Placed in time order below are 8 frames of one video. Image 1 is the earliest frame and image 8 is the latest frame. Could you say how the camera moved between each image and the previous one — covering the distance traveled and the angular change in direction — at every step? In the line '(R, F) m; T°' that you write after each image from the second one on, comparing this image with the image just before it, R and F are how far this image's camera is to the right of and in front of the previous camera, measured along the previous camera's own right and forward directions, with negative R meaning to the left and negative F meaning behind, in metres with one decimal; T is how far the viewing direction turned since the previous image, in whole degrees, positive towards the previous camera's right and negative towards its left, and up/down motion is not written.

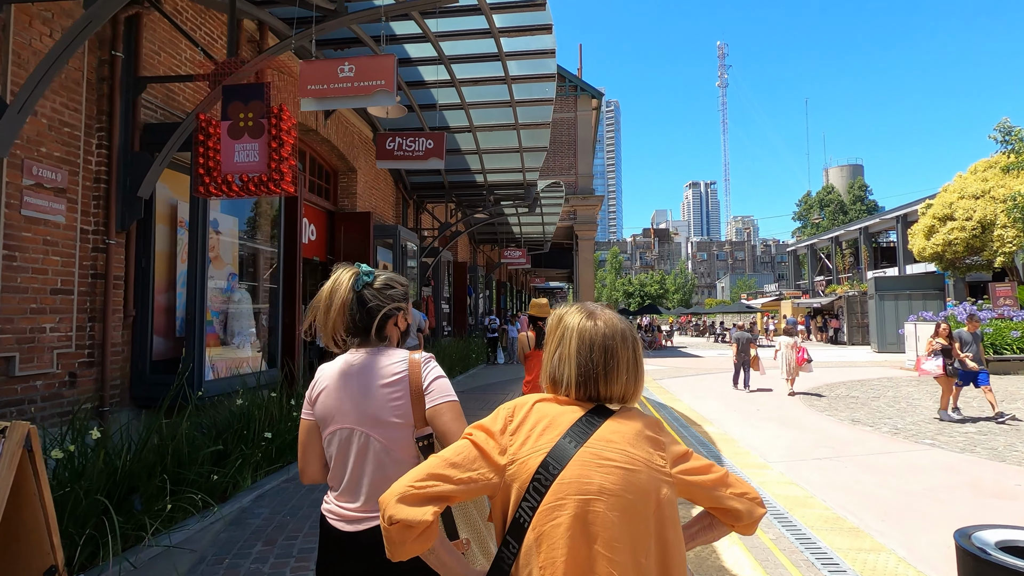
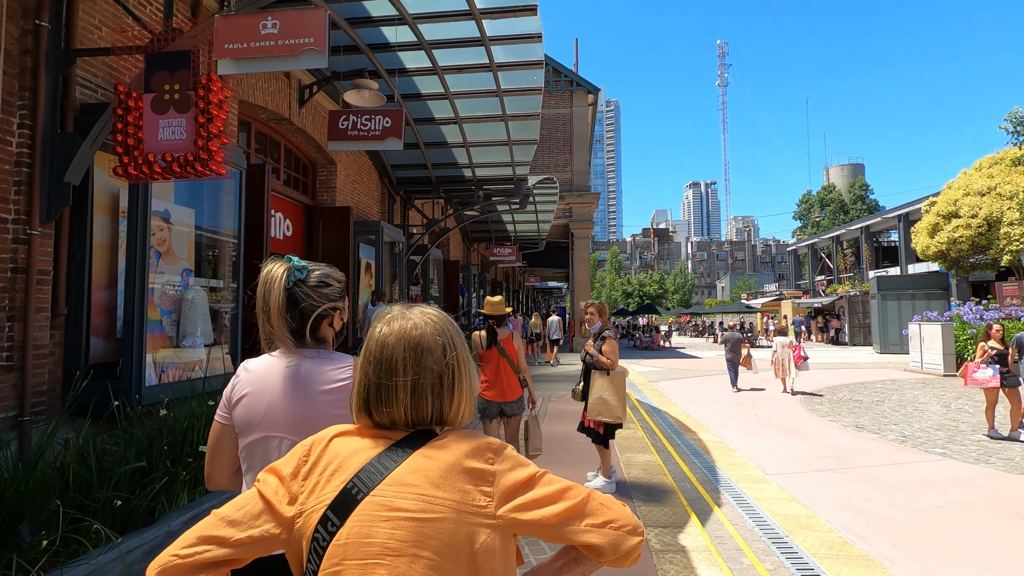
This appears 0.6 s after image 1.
(+0.3, +0.5) m; 0°
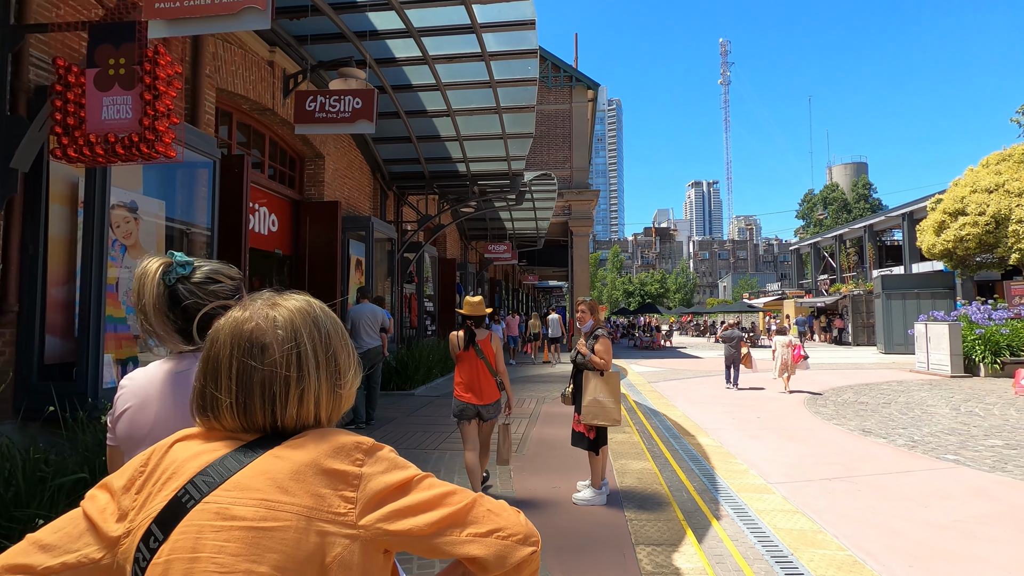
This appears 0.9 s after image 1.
(+0.2, +0.3) m; 0°
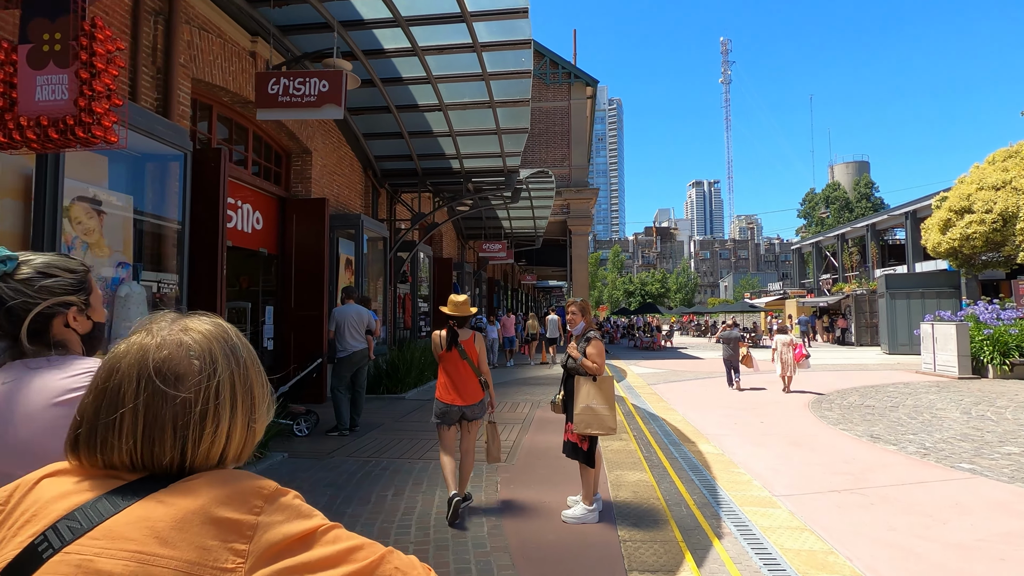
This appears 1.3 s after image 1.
(+0.1, +0.4) m; 0°
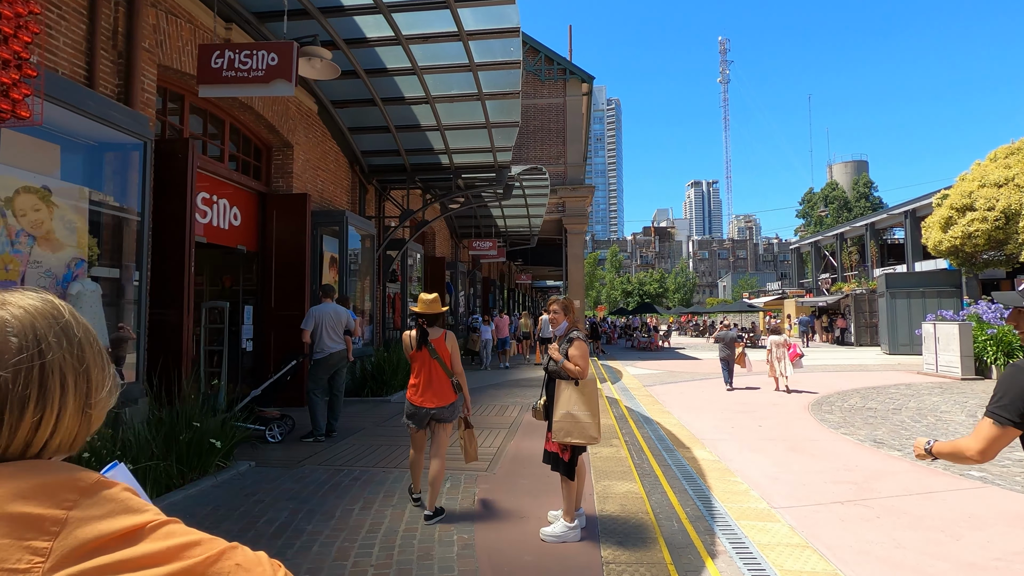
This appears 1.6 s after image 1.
(+0.2, +0.4) m; 0°
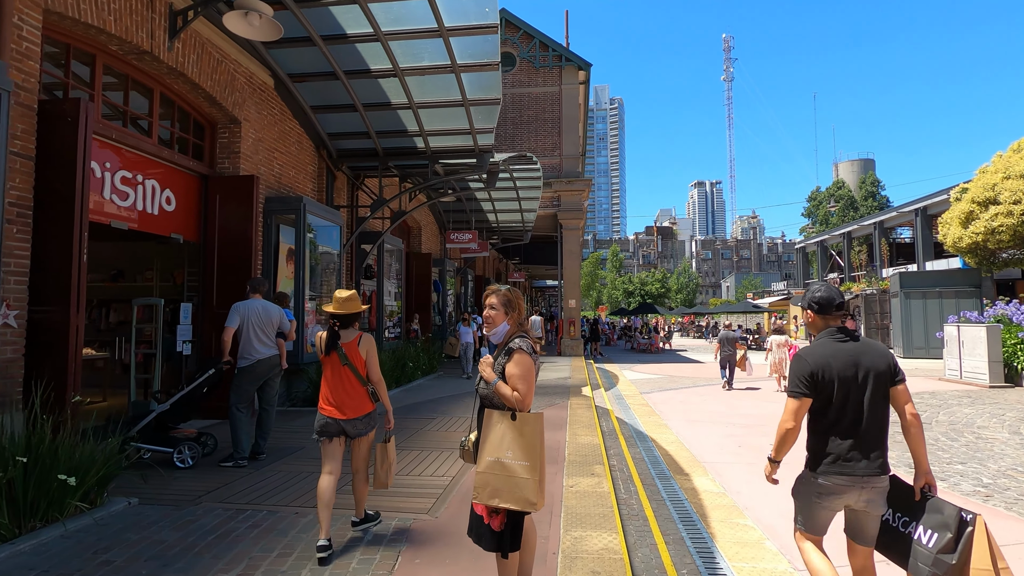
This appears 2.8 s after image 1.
(+0.4, +1.2) m; 0°
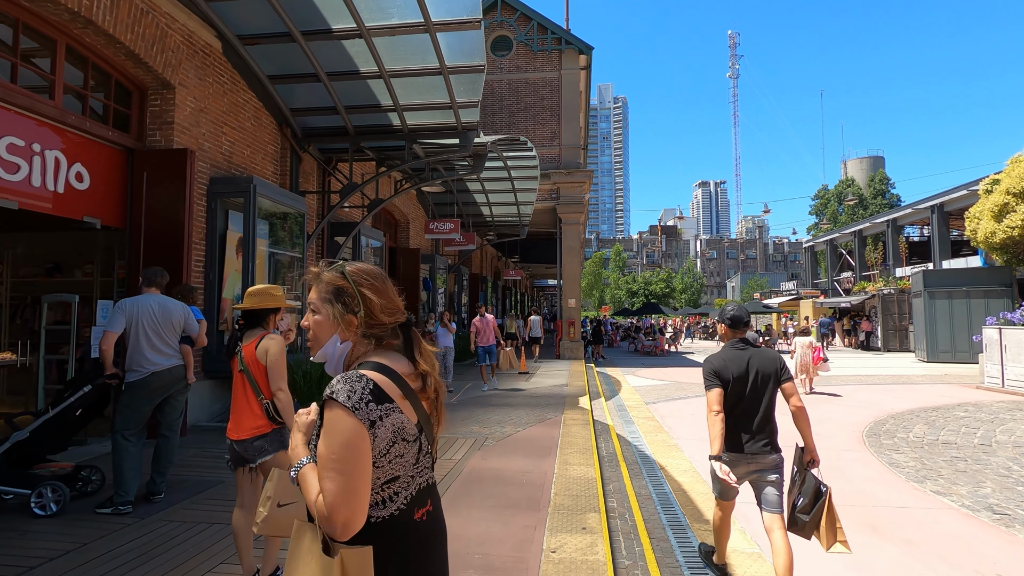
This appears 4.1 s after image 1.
(+0.3, +1.3) m; 0°
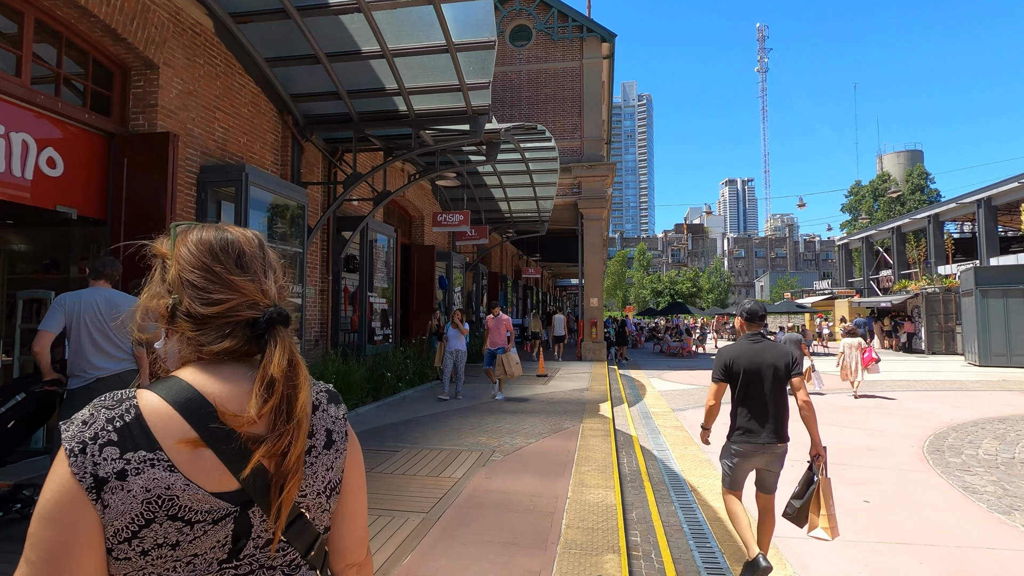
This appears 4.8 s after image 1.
(+0.1, +0.7) m; -2°
